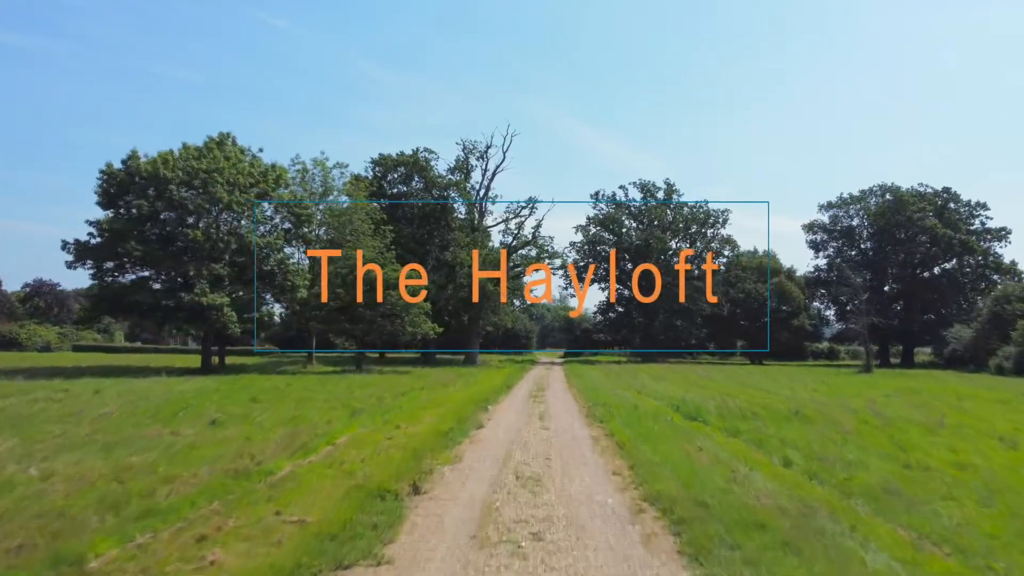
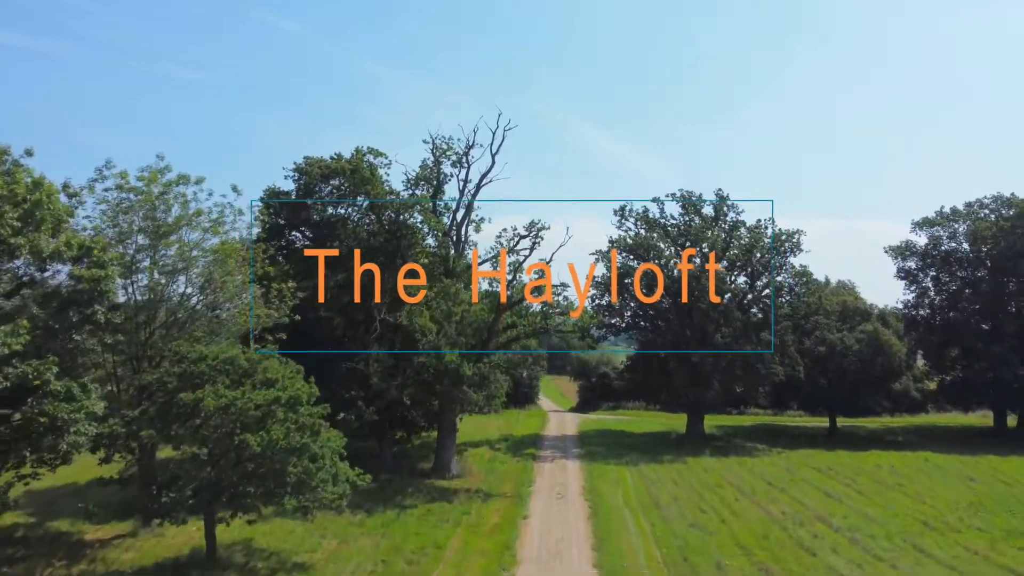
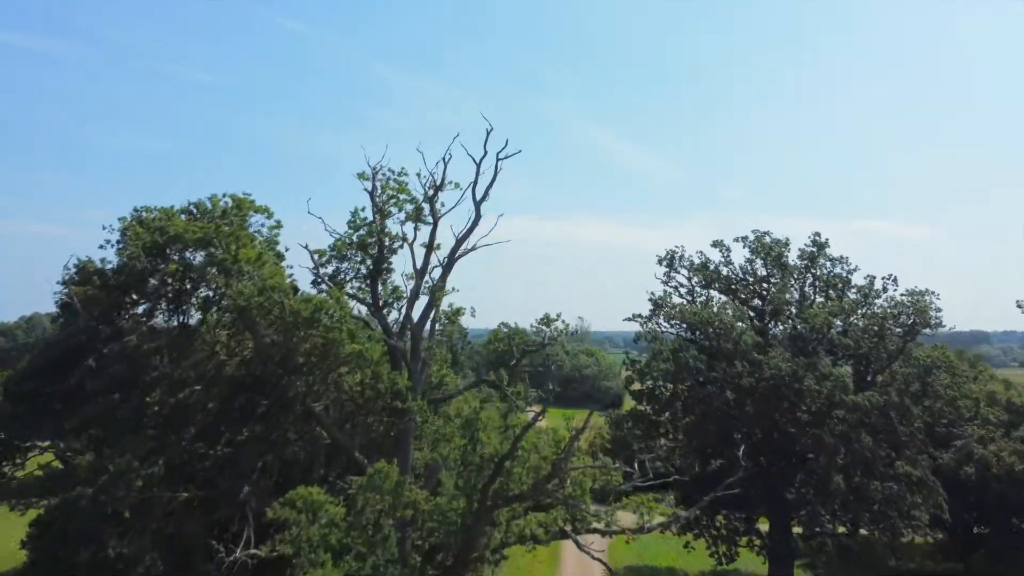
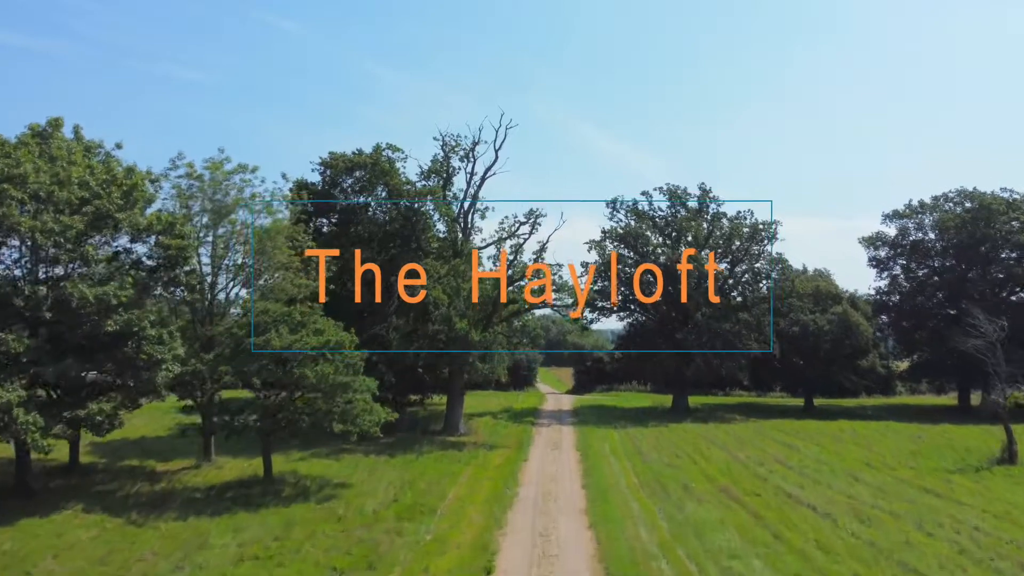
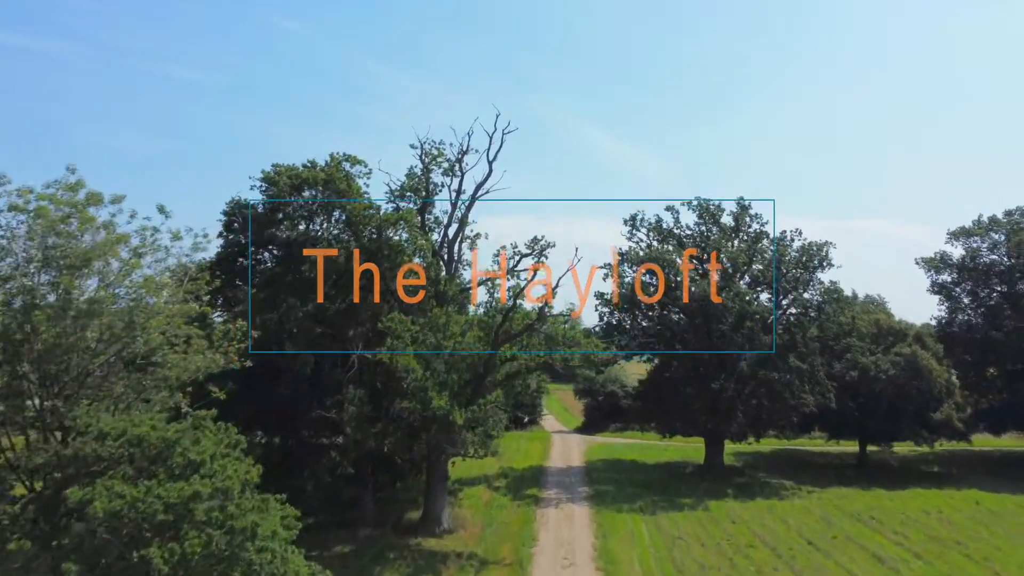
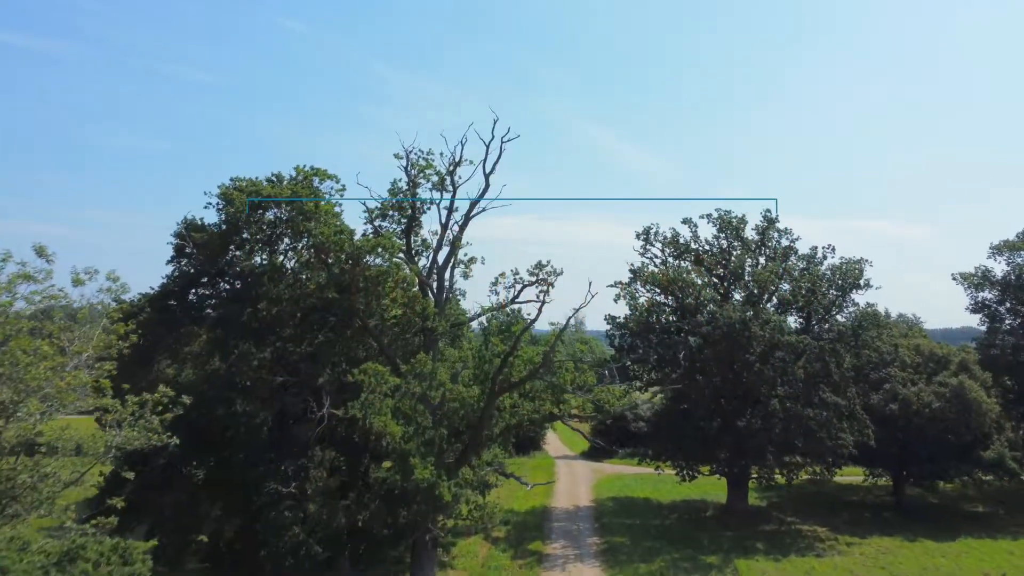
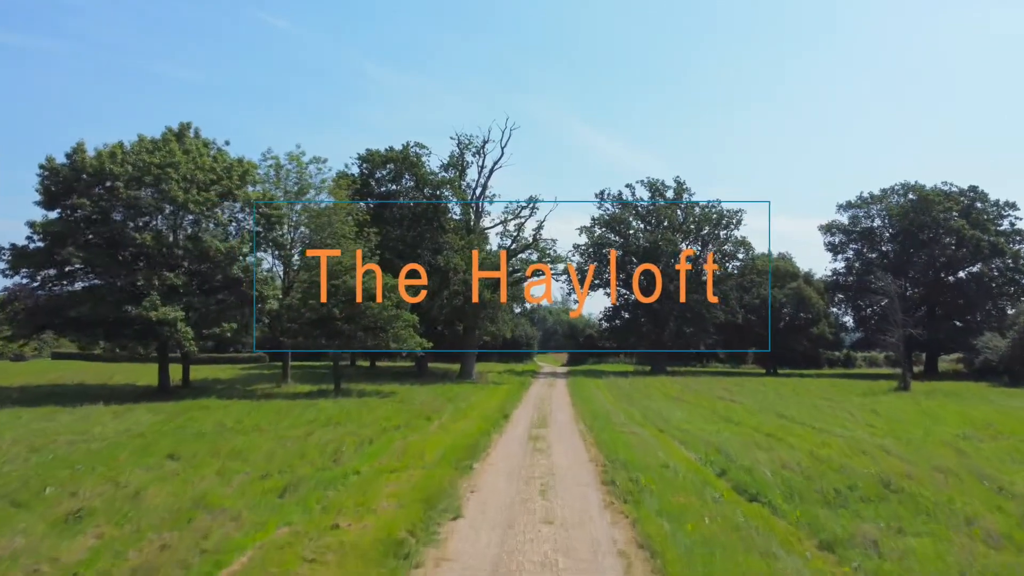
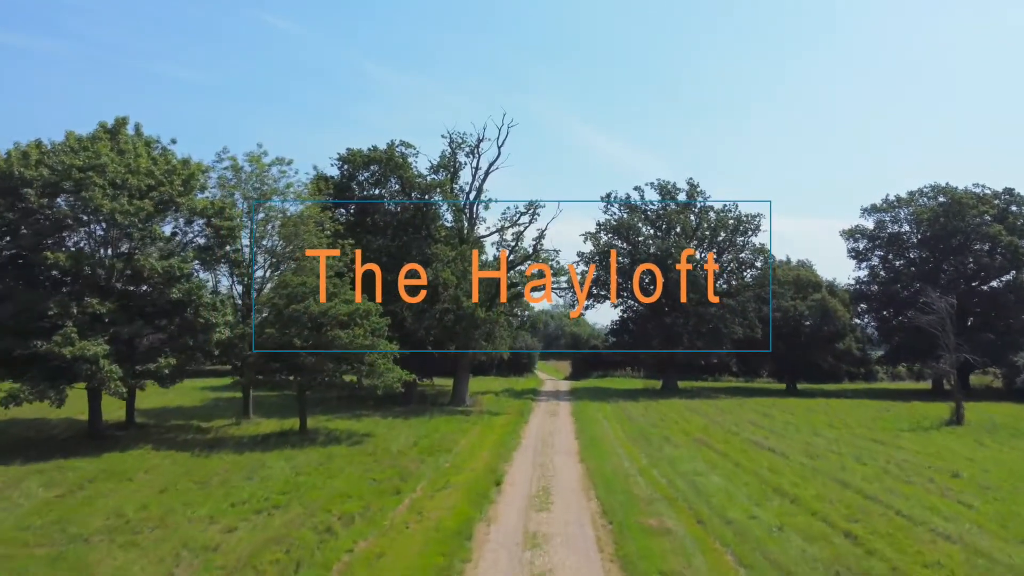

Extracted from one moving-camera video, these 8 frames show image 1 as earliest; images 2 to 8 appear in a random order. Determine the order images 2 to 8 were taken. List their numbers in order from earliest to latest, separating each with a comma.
7, 8, 4, 2, 5, 6, 3
